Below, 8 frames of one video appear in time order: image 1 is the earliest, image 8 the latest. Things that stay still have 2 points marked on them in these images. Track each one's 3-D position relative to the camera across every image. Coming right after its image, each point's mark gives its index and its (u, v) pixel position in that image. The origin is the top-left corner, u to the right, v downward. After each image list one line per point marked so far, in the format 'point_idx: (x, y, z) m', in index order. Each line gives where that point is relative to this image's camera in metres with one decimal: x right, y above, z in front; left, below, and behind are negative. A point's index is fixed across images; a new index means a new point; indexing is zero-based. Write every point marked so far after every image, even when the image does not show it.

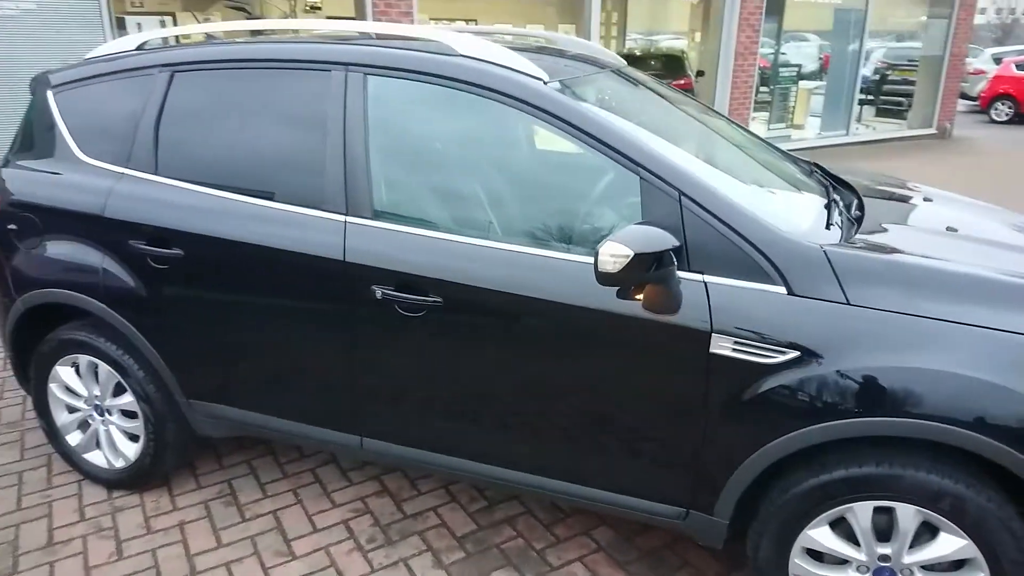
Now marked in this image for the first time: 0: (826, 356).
0: (+0.8, -0.2, +1.8) m
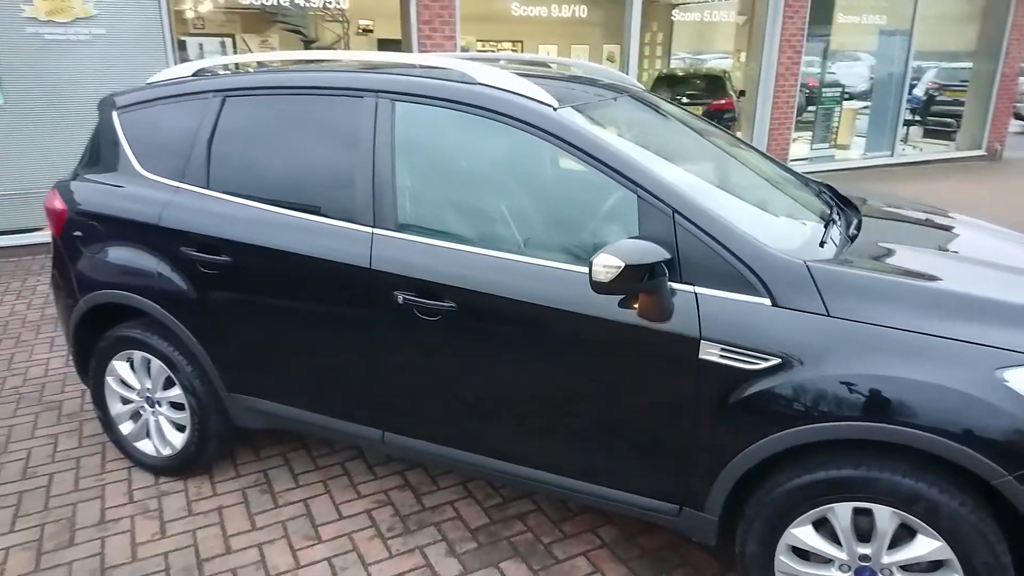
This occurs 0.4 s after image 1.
0: (+0.8, -0.2, +2.0) m
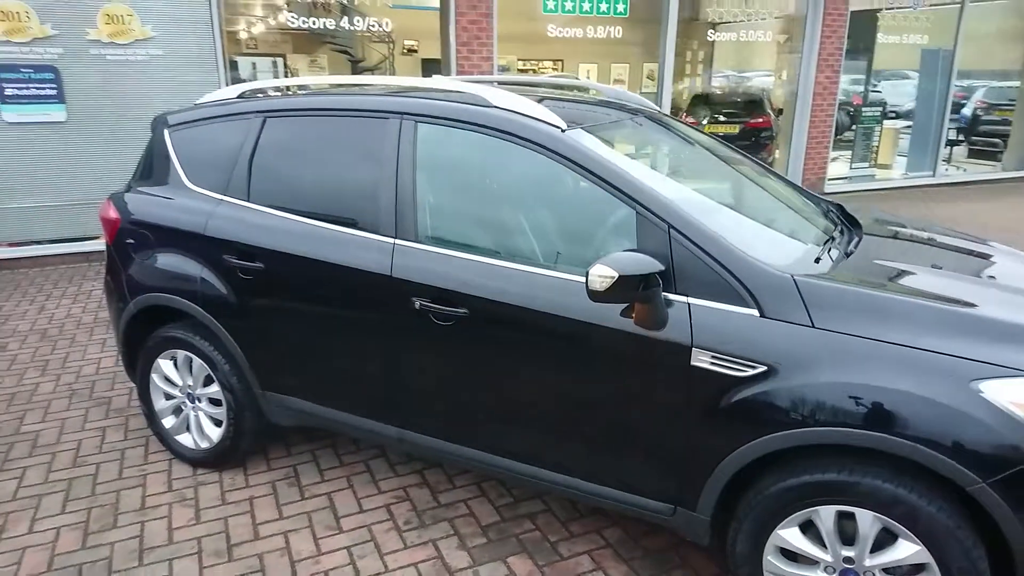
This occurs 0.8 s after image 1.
0: (+0.8, -0.2, +2.1) m
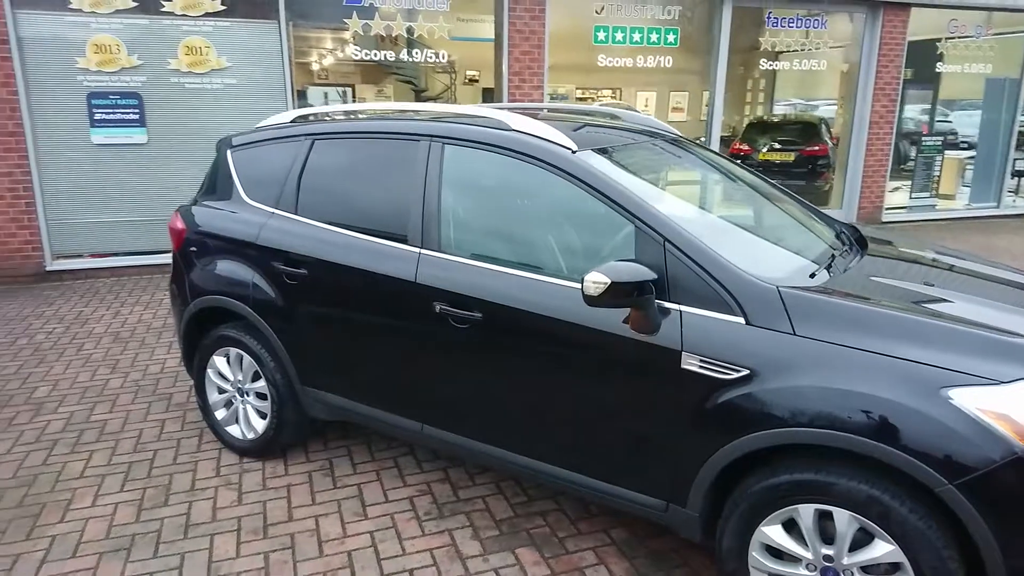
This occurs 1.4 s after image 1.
0: (+0.8, -0.3, +2.2) m
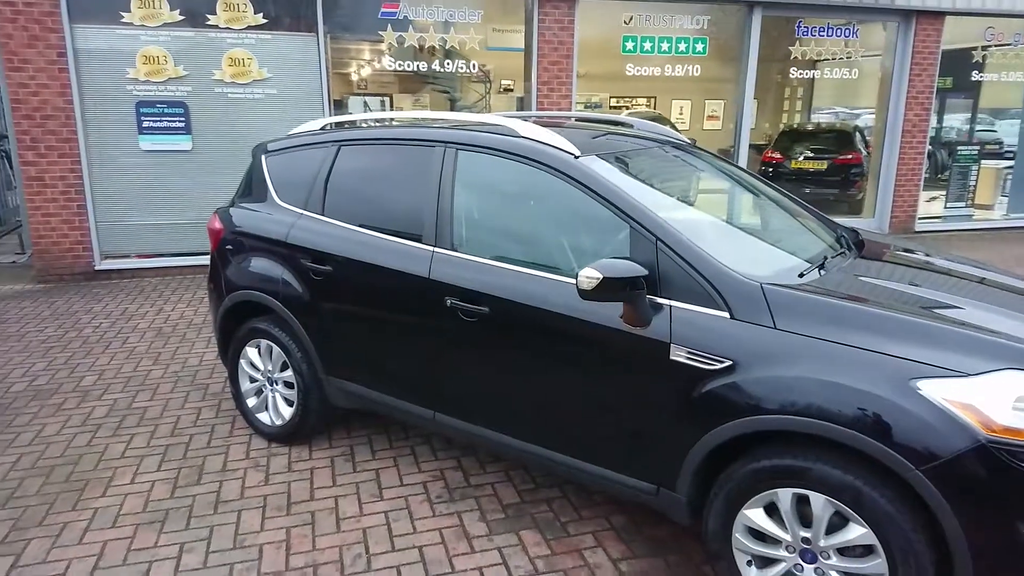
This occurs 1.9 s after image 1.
0: (+0.8, -0.3, +2.4) m
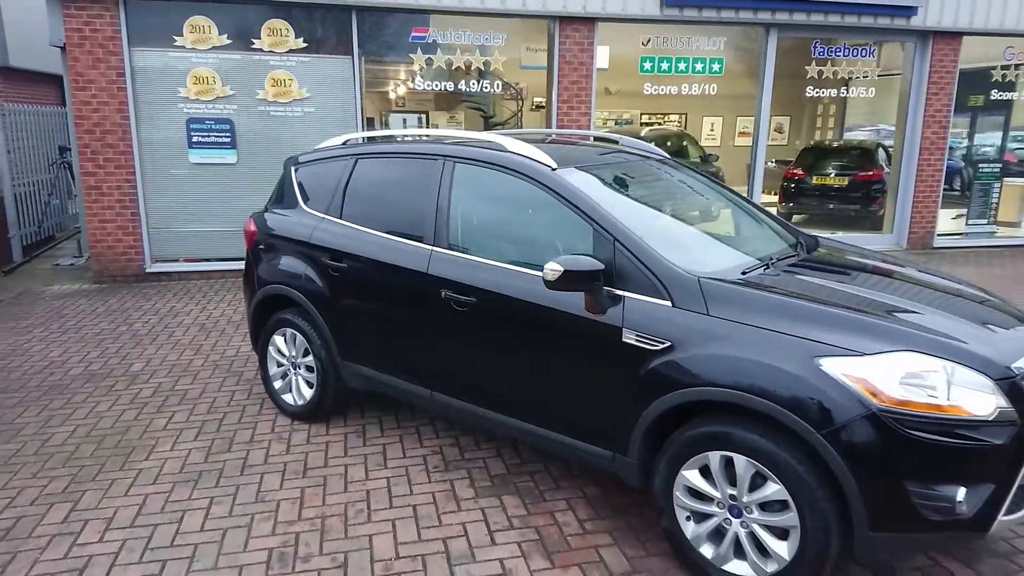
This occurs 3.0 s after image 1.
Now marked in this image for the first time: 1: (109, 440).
0: (+0.7, -0.2, +2.8) m
1: (-2.3, -0.9, +4.2) m
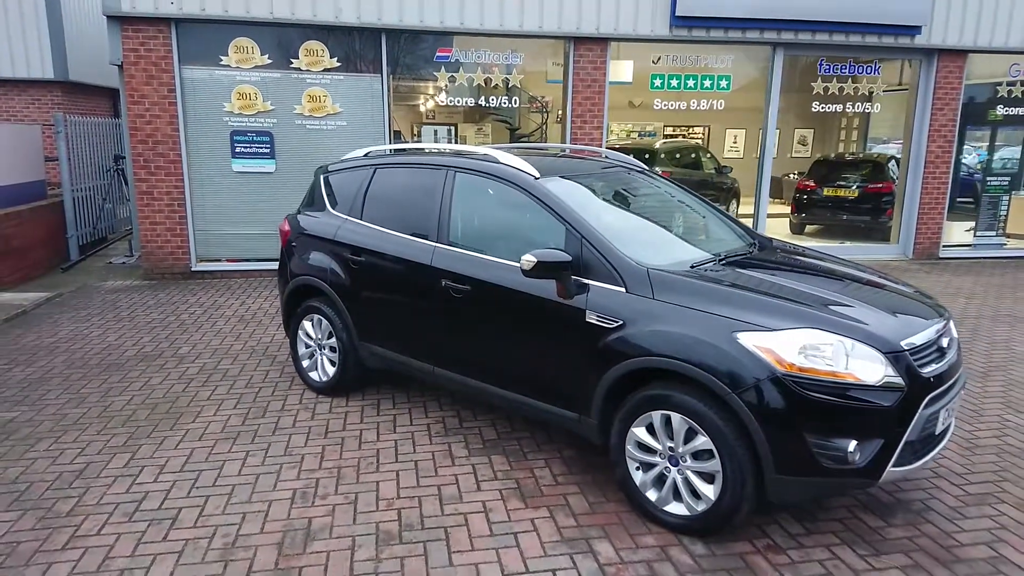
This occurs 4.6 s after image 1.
0: (+0.6, -0.2, +3.4) m
1: (-2.4, -0.8, +4.9) m
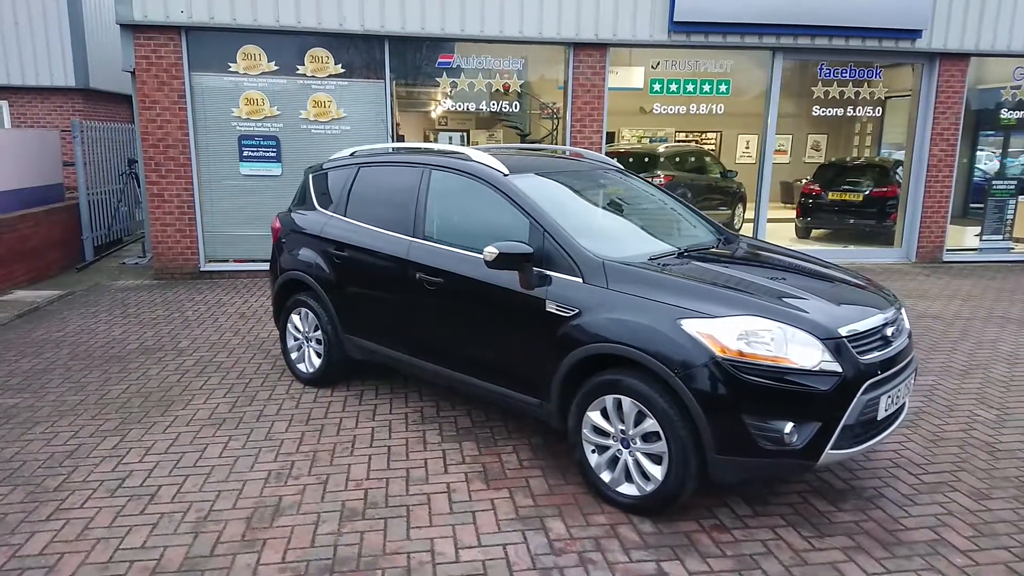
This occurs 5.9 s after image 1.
0: (+0.4, -0.1, +3.5) m
1: (-2.5, -0.8, +5.2) m
